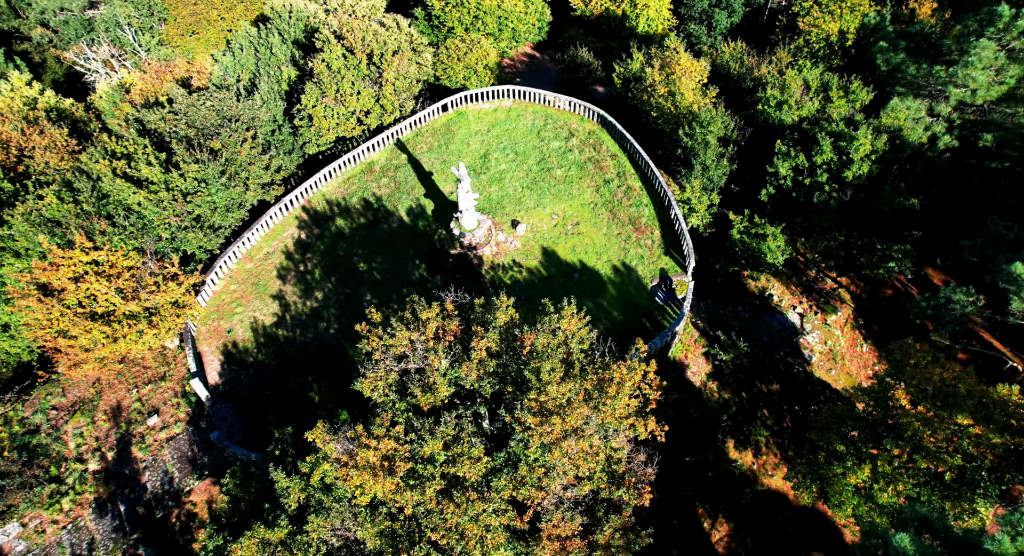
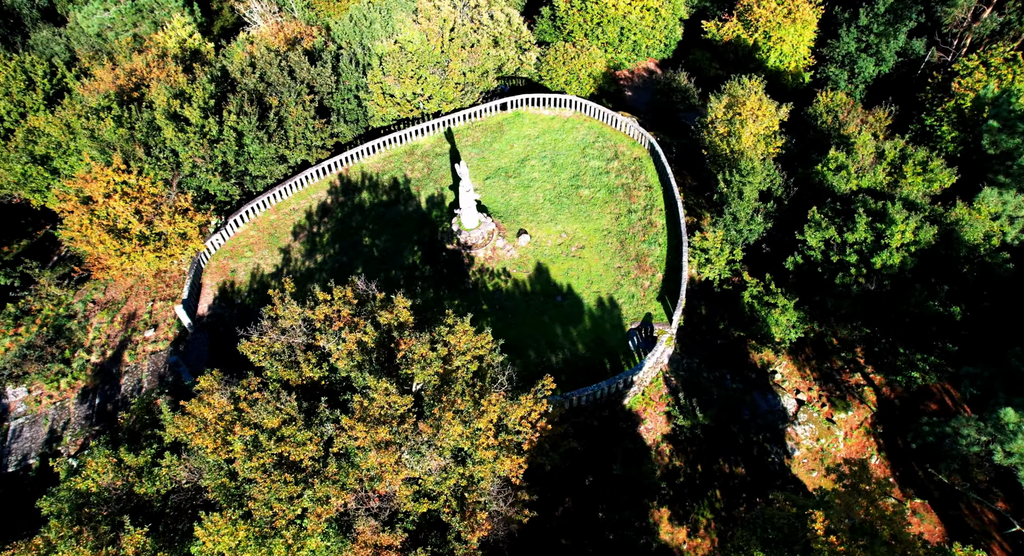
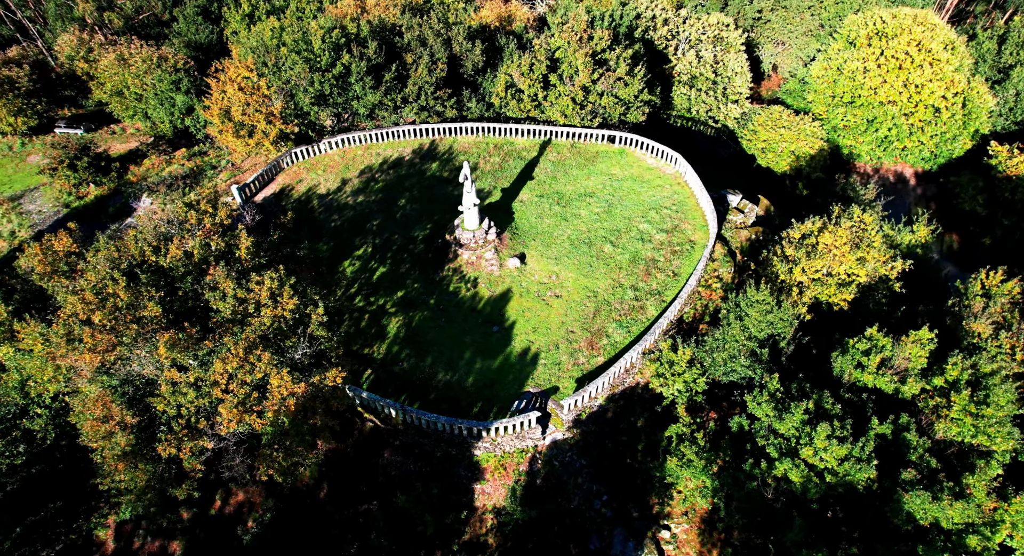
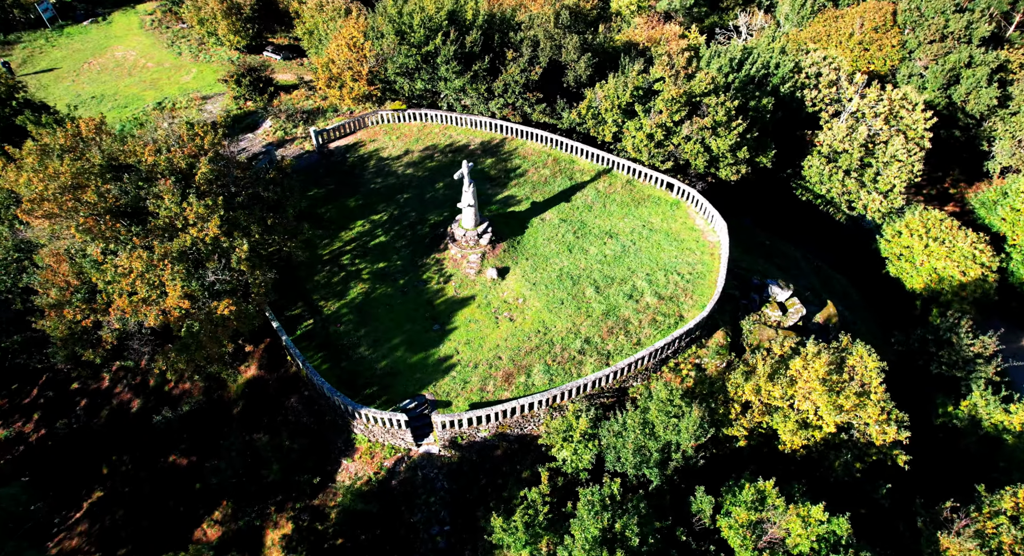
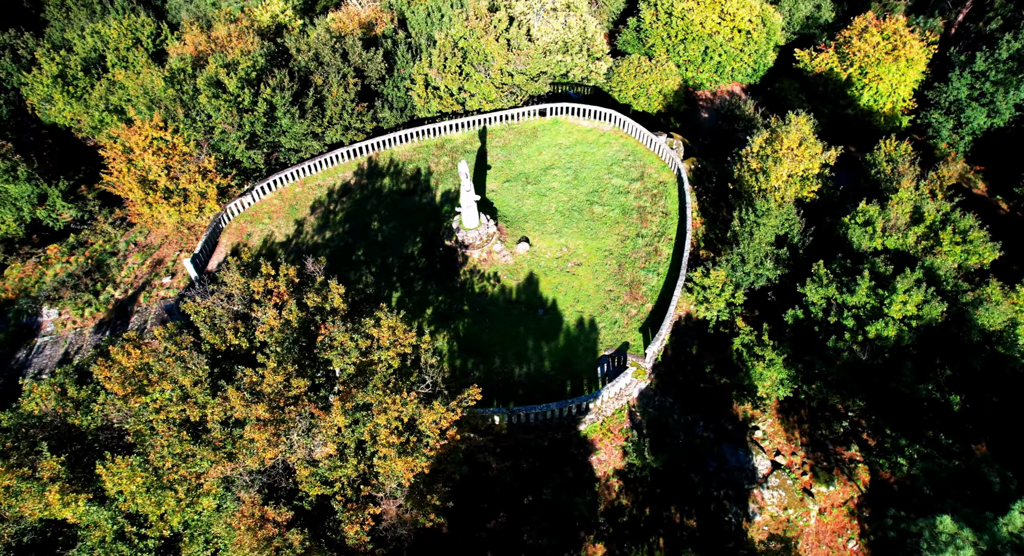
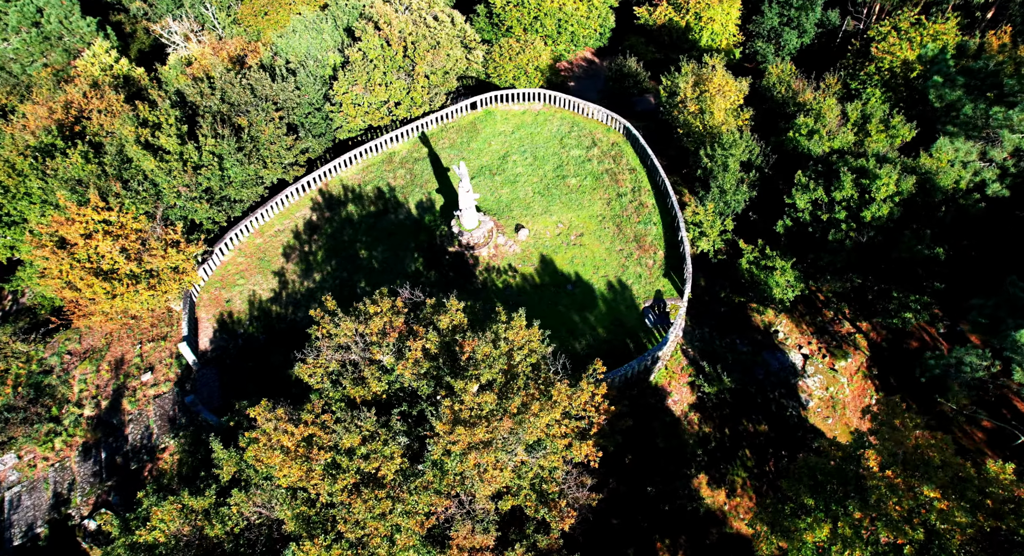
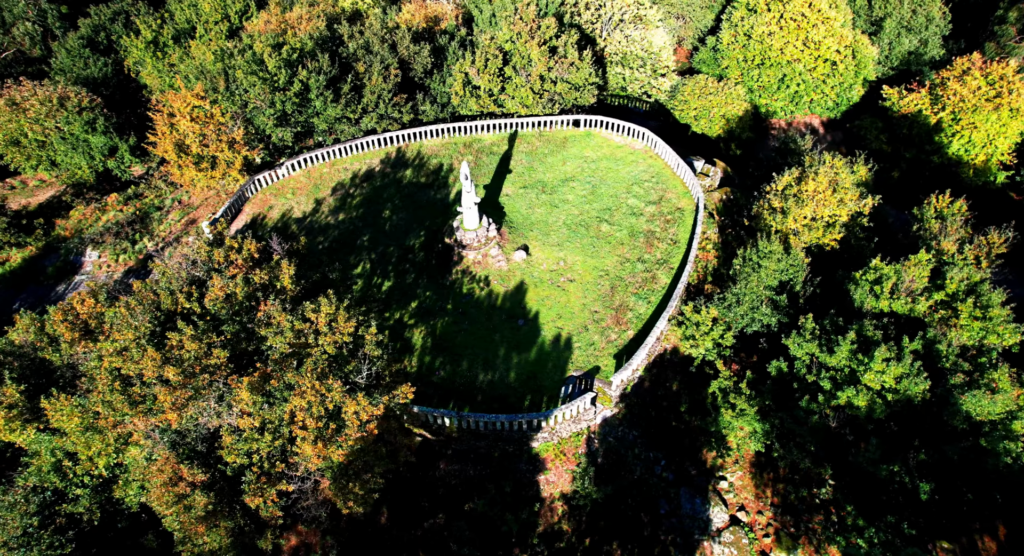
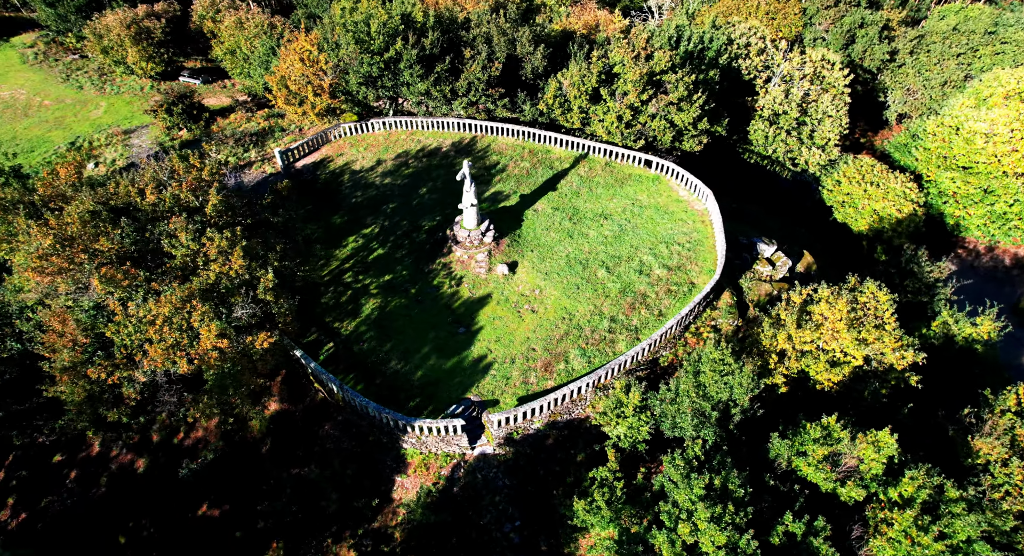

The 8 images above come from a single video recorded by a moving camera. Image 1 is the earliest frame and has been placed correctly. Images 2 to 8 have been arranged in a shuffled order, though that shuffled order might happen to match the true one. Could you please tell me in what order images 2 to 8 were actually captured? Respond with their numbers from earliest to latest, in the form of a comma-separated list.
6, 2, 5, 7, 3, 8, 4
